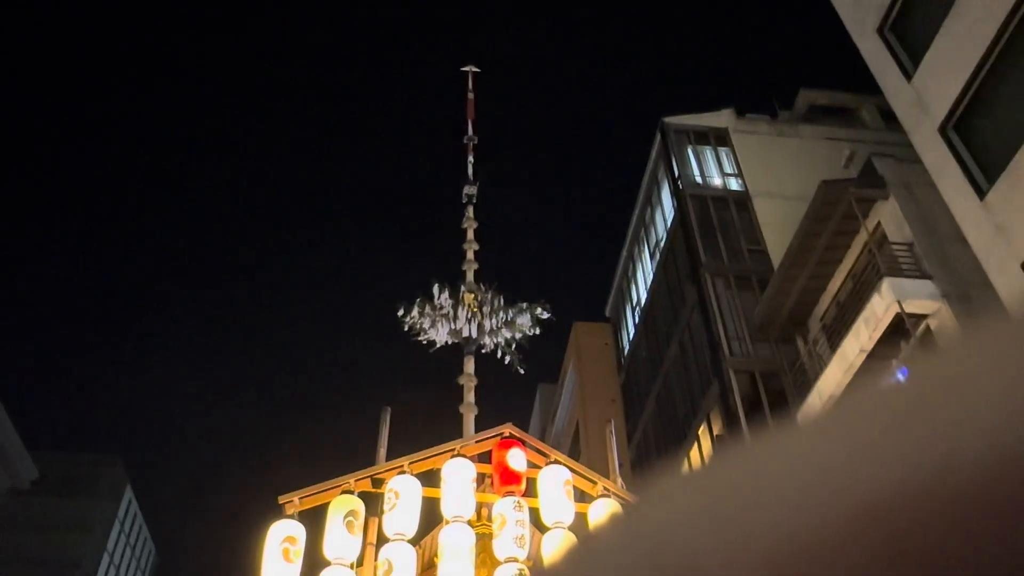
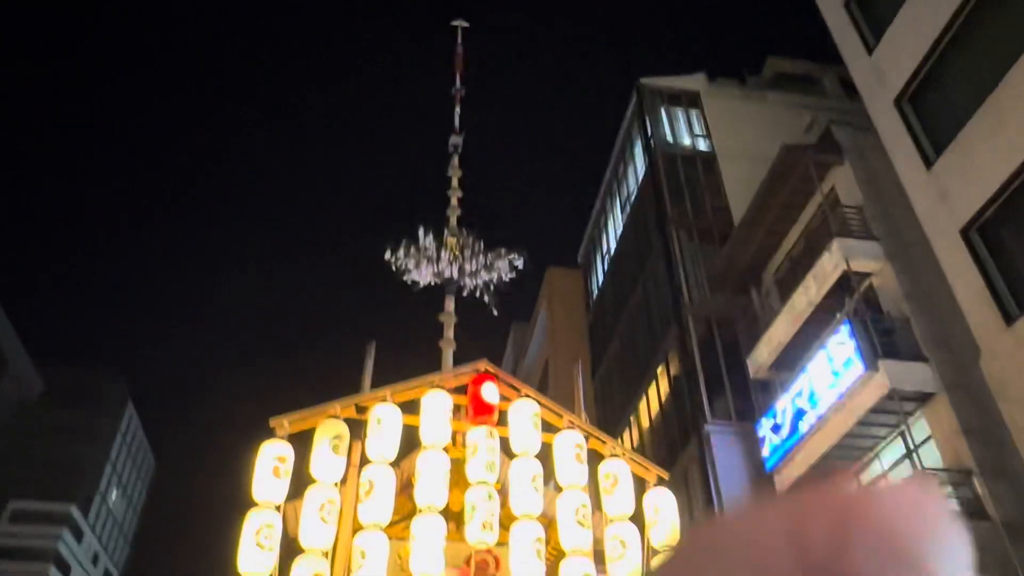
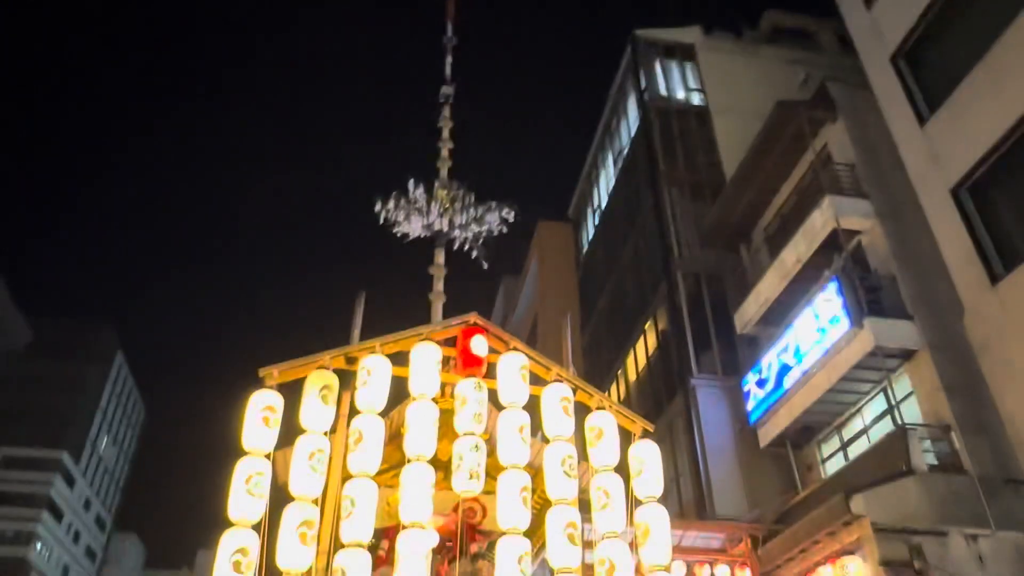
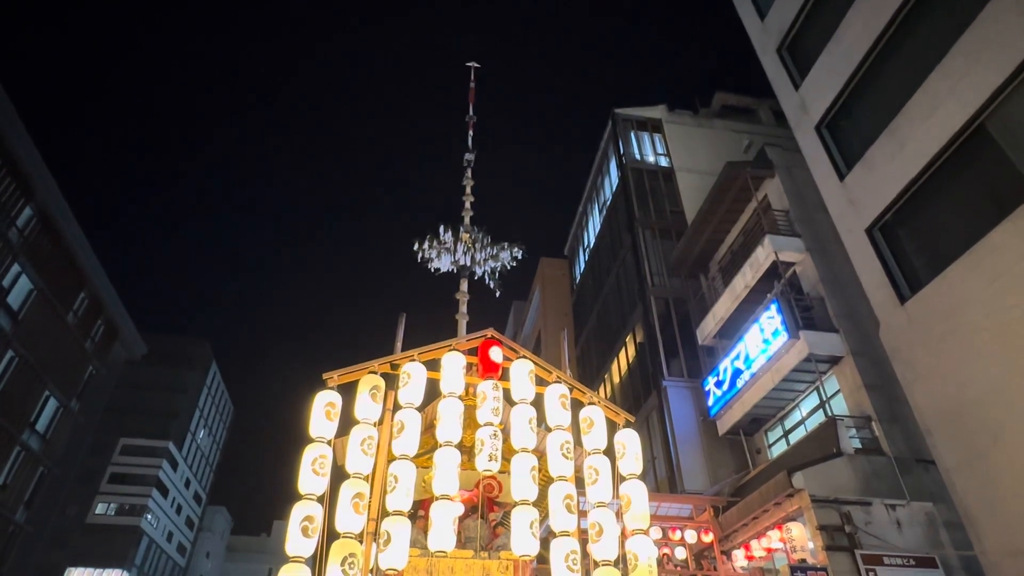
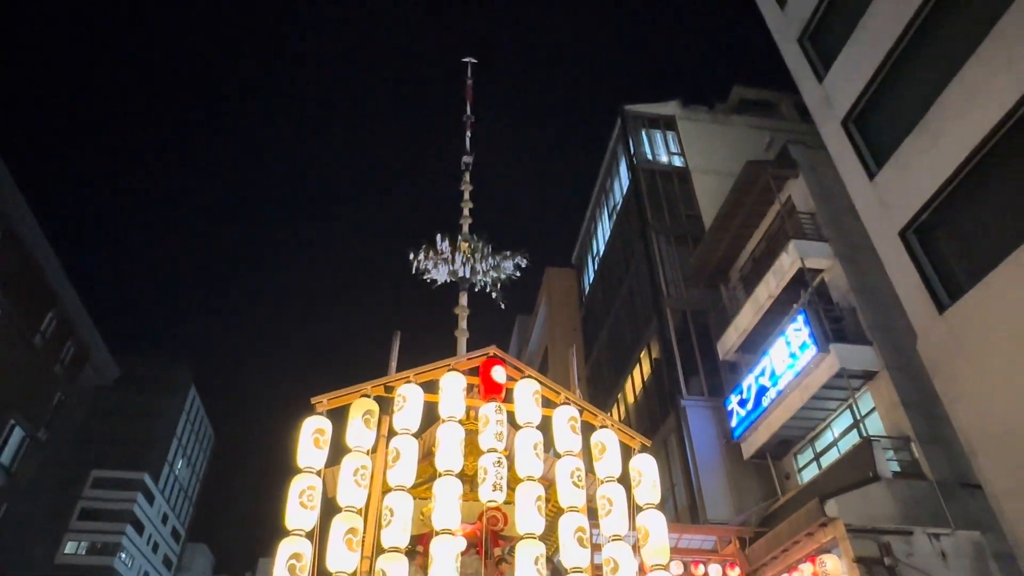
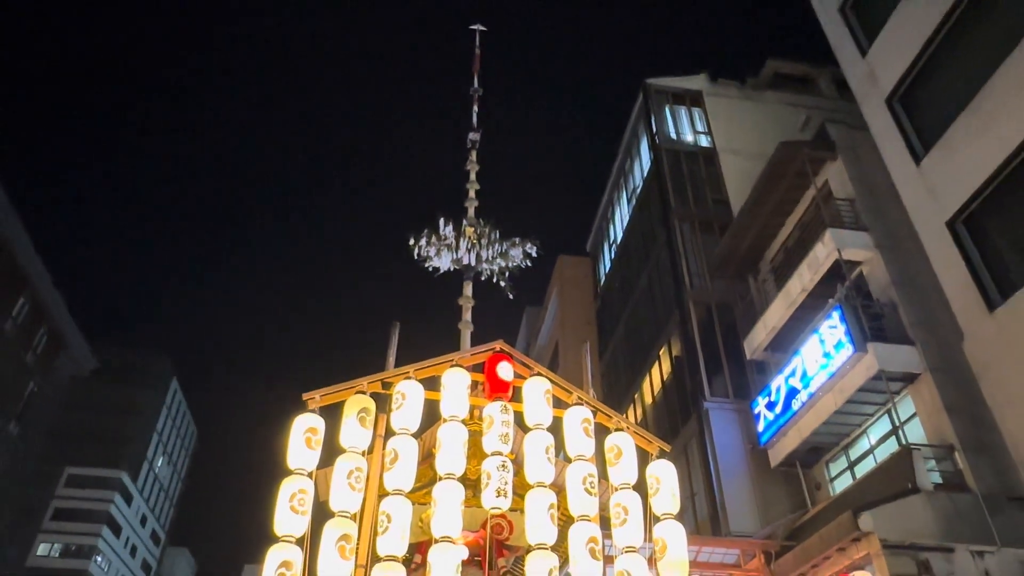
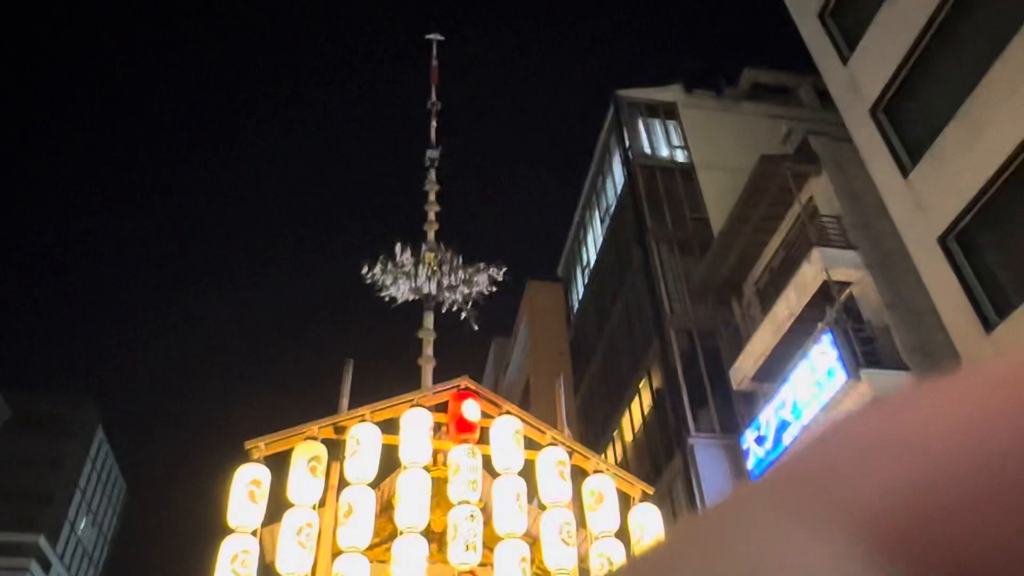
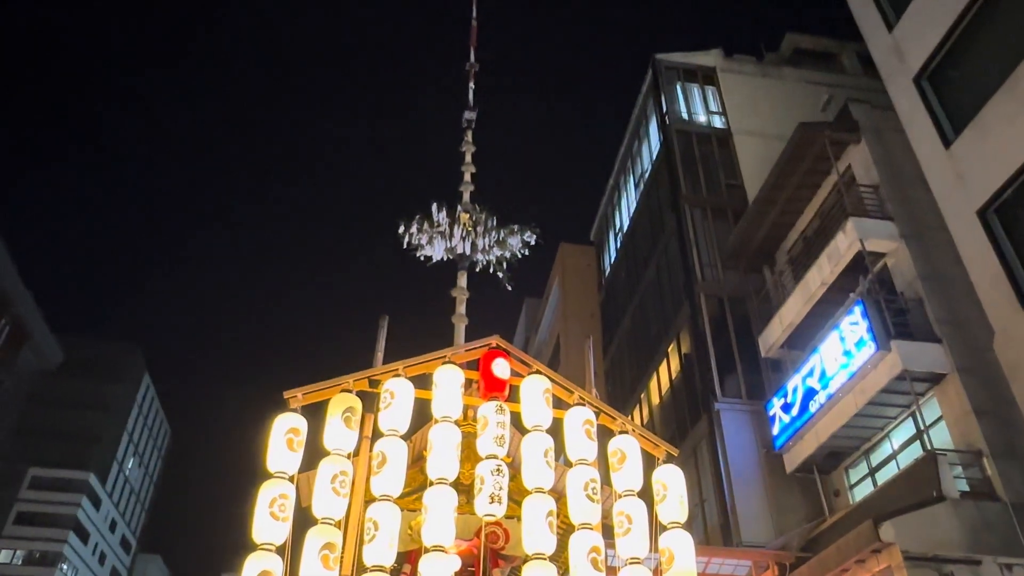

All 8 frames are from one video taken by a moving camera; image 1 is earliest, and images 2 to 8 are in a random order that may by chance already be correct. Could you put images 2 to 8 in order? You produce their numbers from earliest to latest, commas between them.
7, 2, 3, 8, 6, 5, 4
